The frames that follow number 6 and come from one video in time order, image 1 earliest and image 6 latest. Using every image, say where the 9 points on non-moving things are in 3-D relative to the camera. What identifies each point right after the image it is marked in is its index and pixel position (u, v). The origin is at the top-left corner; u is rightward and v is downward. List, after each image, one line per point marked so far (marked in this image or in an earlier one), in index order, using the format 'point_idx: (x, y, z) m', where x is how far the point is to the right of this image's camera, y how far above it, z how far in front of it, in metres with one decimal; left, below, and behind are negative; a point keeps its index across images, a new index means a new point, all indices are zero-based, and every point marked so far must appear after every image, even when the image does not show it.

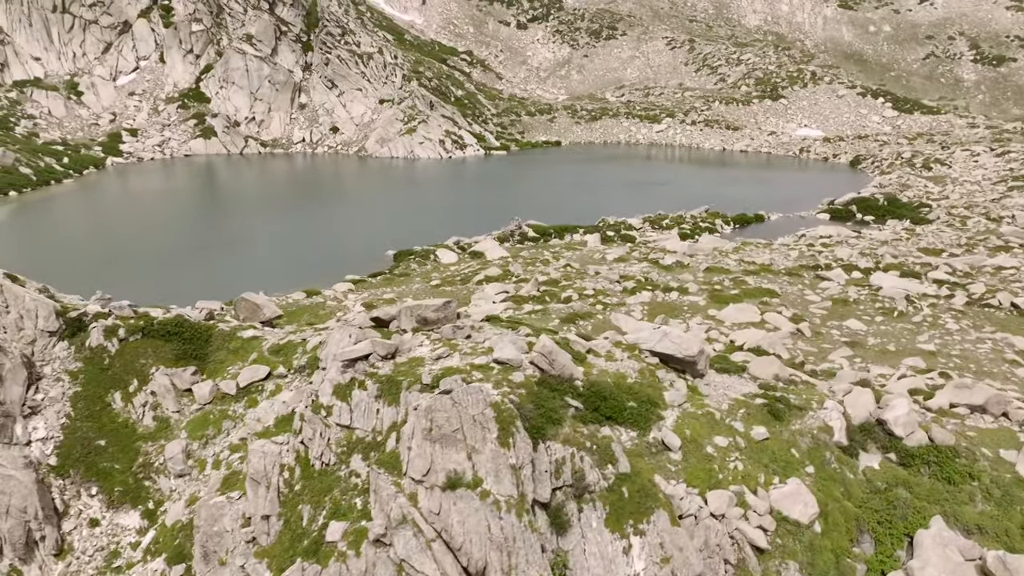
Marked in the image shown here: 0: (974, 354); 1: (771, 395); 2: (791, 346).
0: (+12.7, -1.9, +19.5) m
1: (+4.5, -1.9, +12.4) m
2: (+7.8, -1.6, +19.7) m
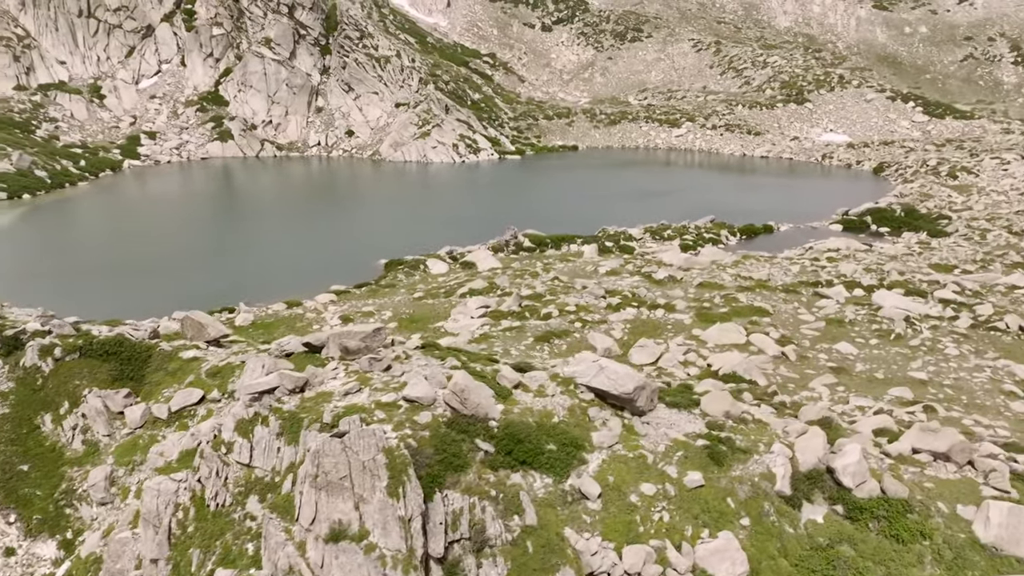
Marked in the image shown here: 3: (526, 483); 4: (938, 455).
0: (+11.8, -2.5, +18.3) m
1: (+3.3, -2.4, +11.6) m
2: (+6.9, -2.2, +18.8) m
3: (+0.2, -2.7, +9.6) m
4: (+6.8, -2.7, +11.3) m
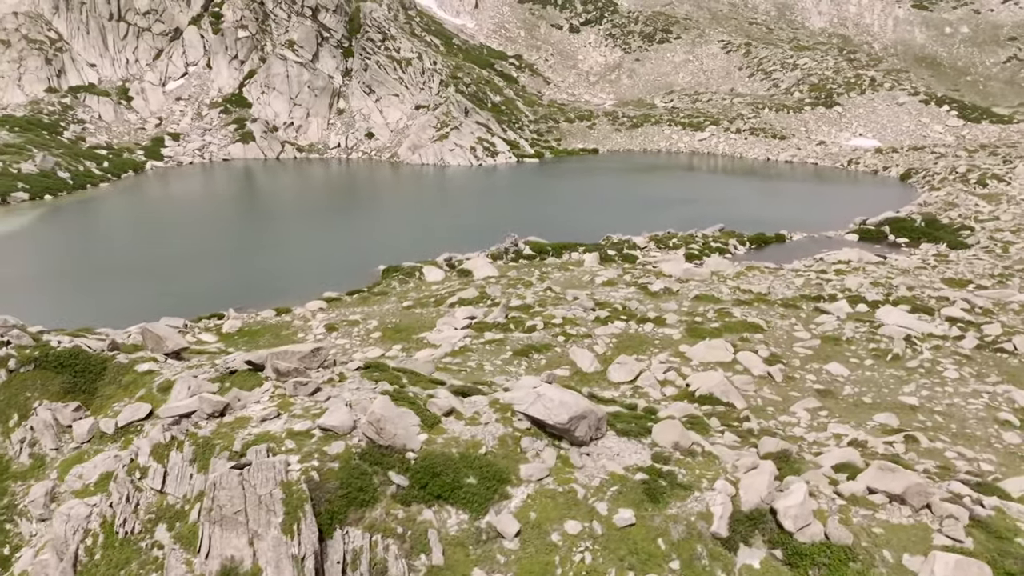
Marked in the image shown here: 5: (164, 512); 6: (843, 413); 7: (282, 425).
0: (+11.0, -3.1, +17.3) m
1: (+2.3, -2.8, +11.1) m
2: (+6.1, -2.7, +18.0) m
3: (-1.0, -3.0, +9.2) m
4: (+5.7, -3.1, +10.6) m
5: (-4.7, -3.0, +9.5) m
6: (+8.0, -3.0, +17.1) m
7: (-3.2, -1.9, +9.9) m
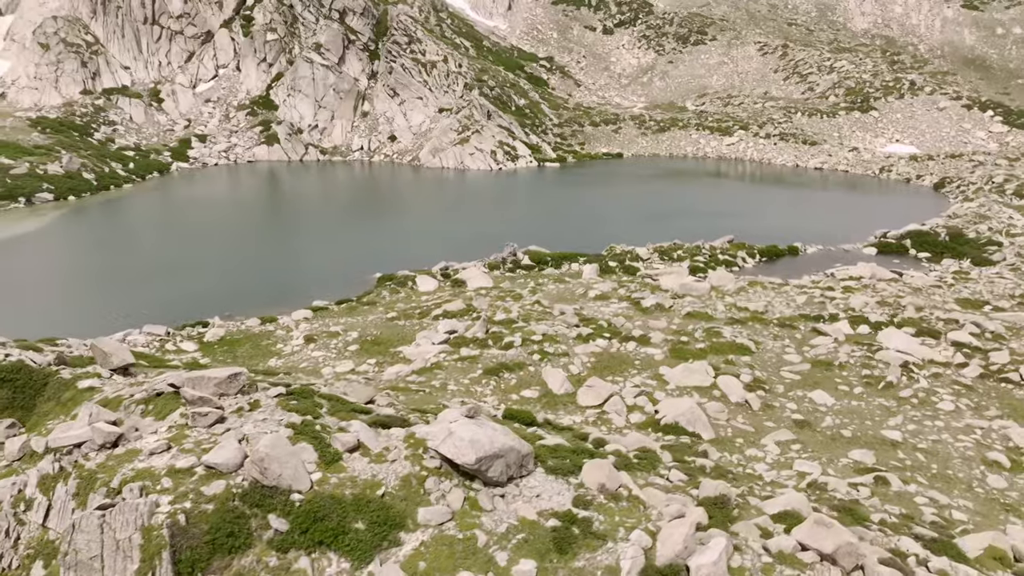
0: (+10.0, -3.7, +16.2) m
1: (+0.9, -3.3, +10.4) m
2: (+5.1, -3.3, +17.2) m
3: (-2.4, -3.5, +8.7) m
4: (+4.3, -3.7, +9.8) m
5: (-6.1, -3.4, +9.2) m
6: (+7.0, -3.6, +16.1) m
7: (-4.6, -2.3, +9.5) m
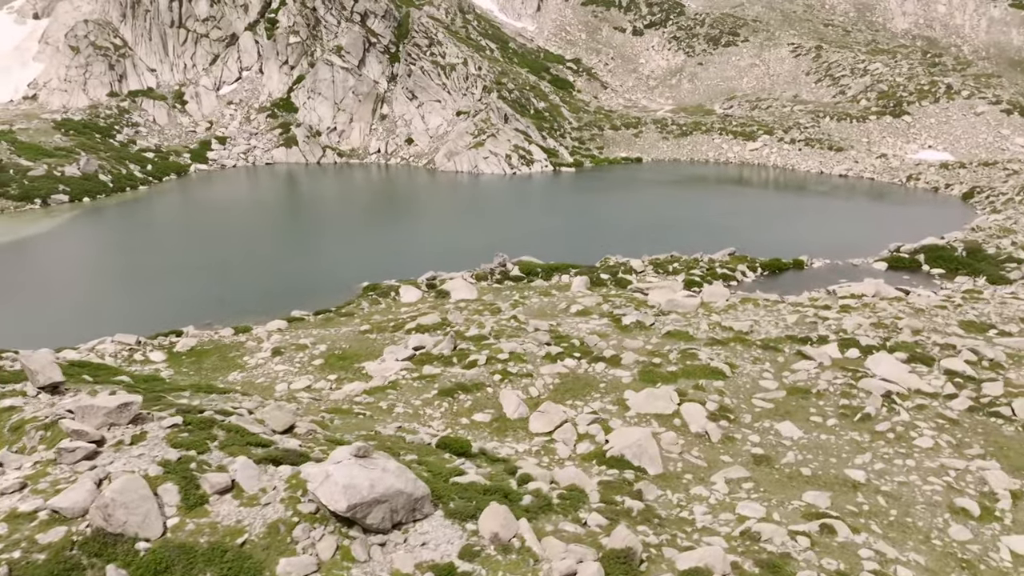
0: (+8.6, -4.4, +15.1) m
1: (-0.8, -3.9, +9.7) m
2: (+3.8, -3.9, +16.3) m
3: (-4.2, -3.9, +8.2) m
4: (+2.6, -4.3, +8.9) m
5: (-7.9, -3.8, +8.9) m
6: (+5.5, -4.3, +15.1) m
7: (-6.3, -2.7, +9.1) m
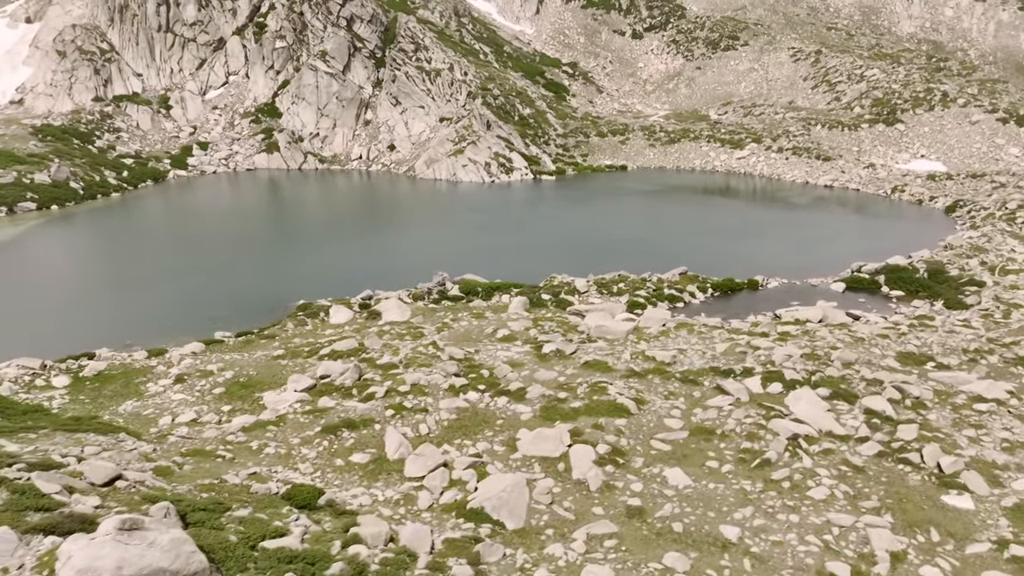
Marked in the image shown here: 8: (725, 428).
0: (+5.5, -5.4, +14.1) m
1: (-4.0, -4.7, +9.0) m
2: (+0.7, -4.8, +15.4) m
3: (-7.5, -4.8, +7.5) m
4: (-0.6, -5.2, +8.1) m
5: (-11.1, -4.6, +8.3) m
6: (+2.4, -5.2, +14.3) m
7: (-9.5, -3.6, +8.5) m
8: (+5.9, -3.8, +19.4) m
